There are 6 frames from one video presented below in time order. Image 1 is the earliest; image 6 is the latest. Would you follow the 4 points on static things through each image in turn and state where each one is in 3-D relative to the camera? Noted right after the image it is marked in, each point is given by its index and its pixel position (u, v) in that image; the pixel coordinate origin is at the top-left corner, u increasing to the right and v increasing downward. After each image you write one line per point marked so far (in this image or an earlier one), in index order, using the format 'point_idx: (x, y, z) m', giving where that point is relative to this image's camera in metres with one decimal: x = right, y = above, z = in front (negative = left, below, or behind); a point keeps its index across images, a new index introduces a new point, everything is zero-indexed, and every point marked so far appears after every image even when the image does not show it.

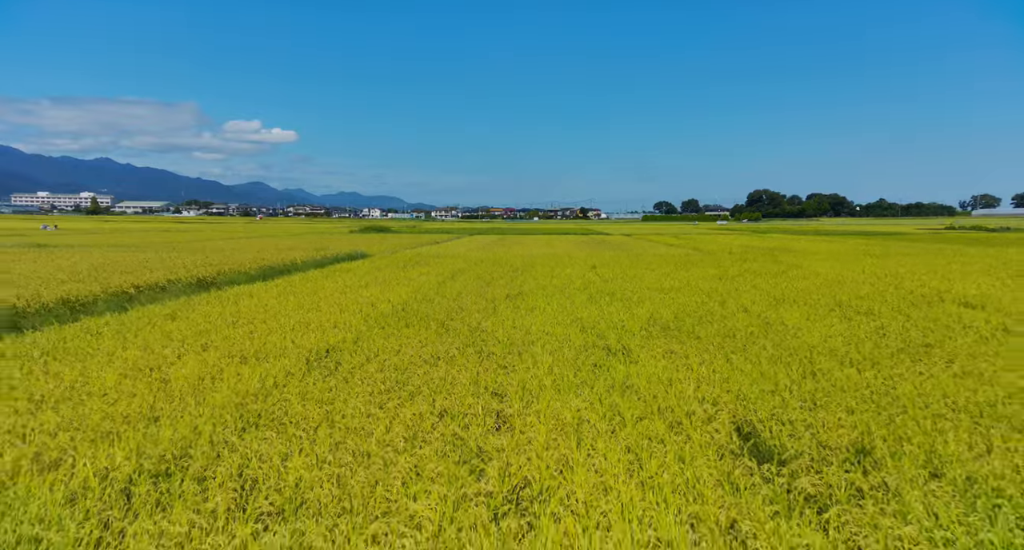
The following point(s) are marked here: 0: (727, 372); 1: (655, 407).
0: (+1.8, -0.8, +4.8) m
1: (+1.0, -0.9, +3.9) m
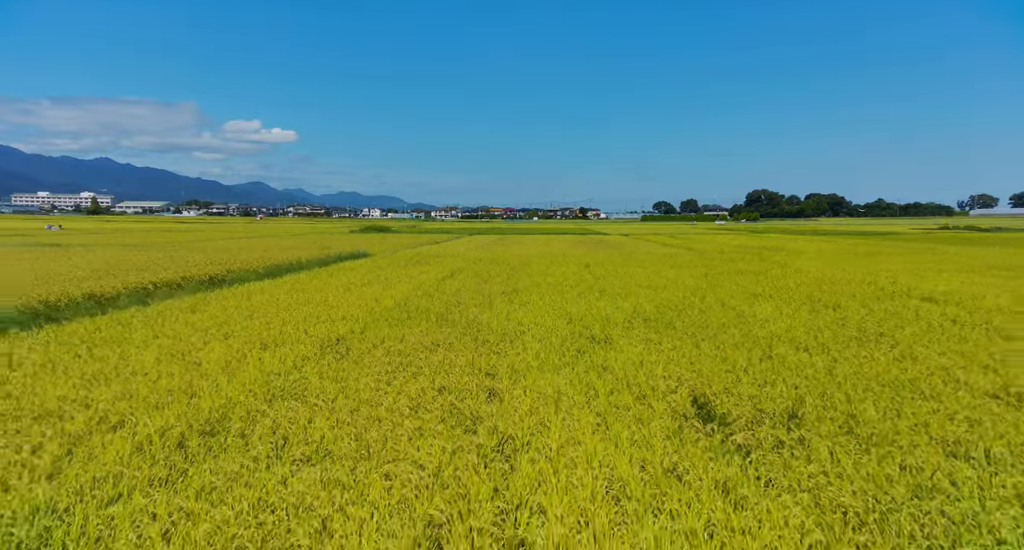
0: (+1.8, -0.8, +5.4) m
1: (+0.9, -0.9, +4.6) m
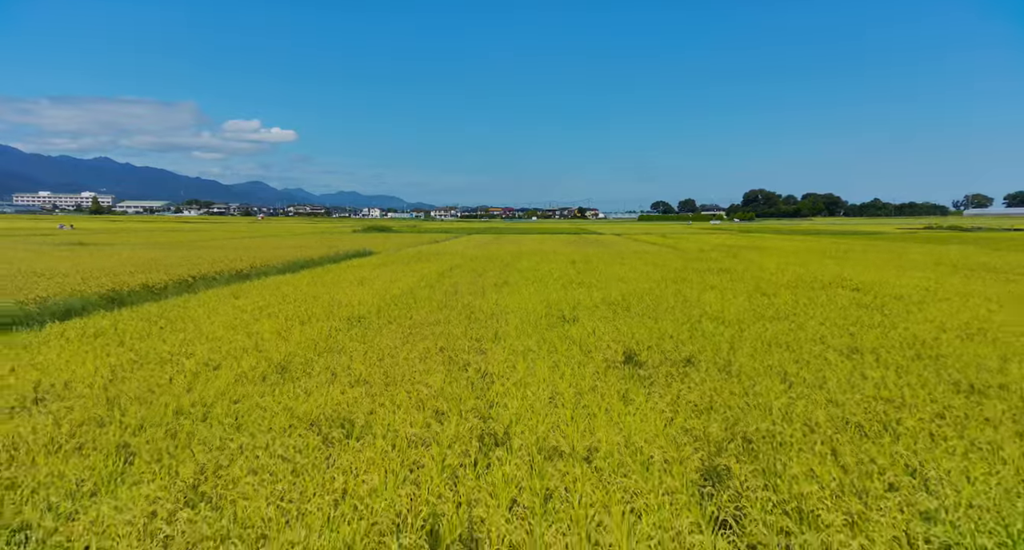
0: (+1.6, -0.6, +7.0) m
1: (+0.7, -0.8, +6.2) m
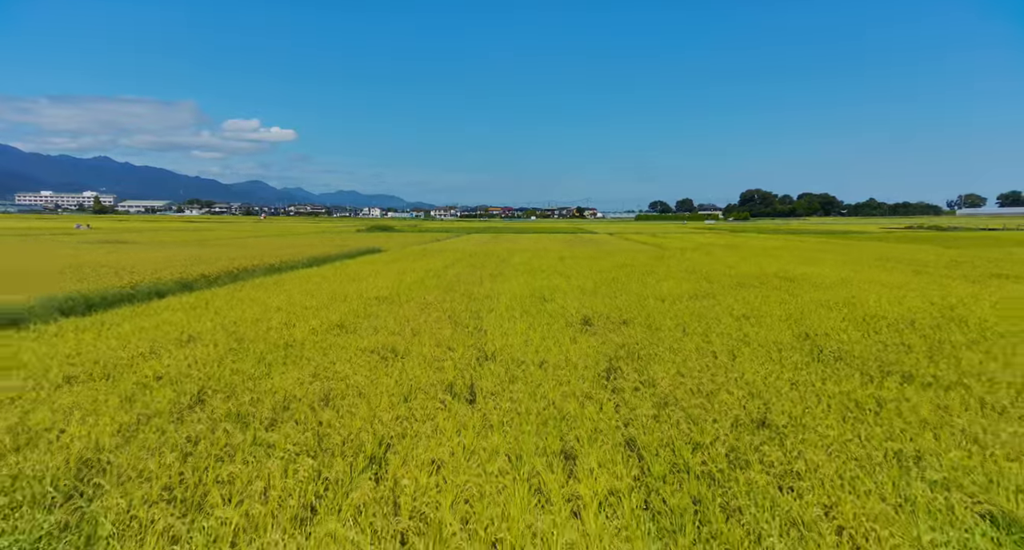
0: (+1.4, -0.5, +9.2) m
1: (+0.6, -0.6, +8.4) m
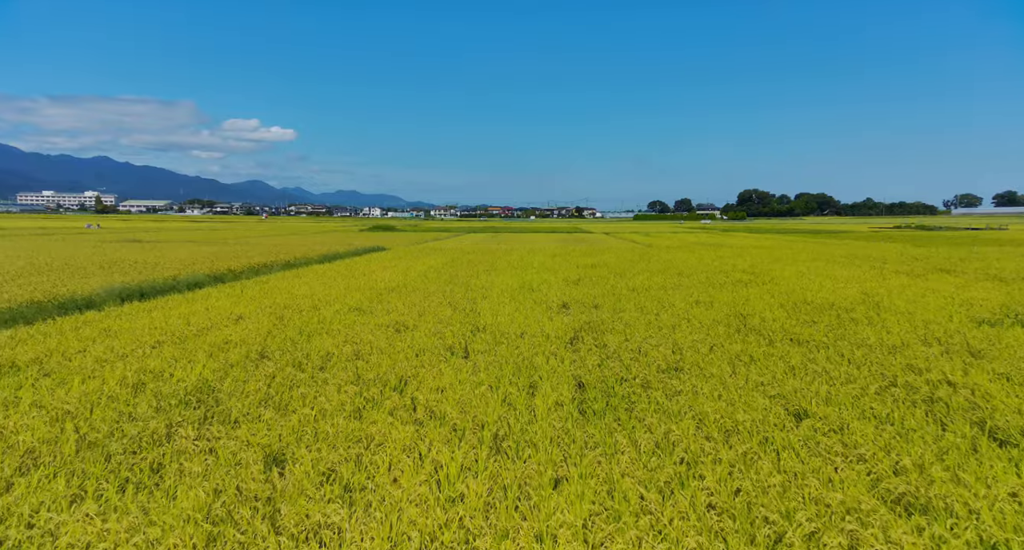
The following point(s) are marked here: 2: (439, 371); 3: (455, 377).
0: (+1.2, -0.3, +10.7) m
1: (+0.4, -0.4, +9.9) m
2: (-0.7, -0.9, +5.2) m
3: (-0.5, -0.9, +5.0) m
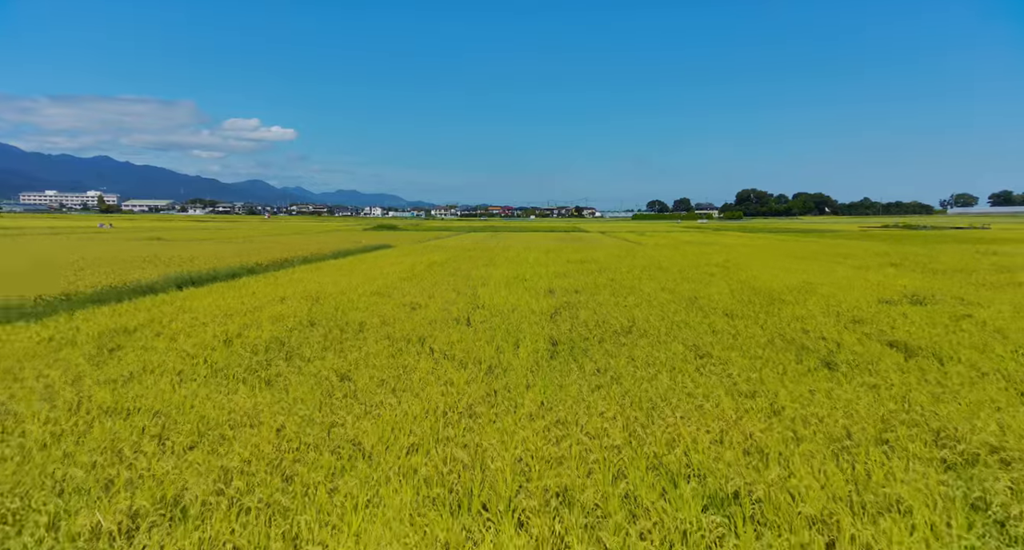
0: (+1.1, -0.2, +12.4) m
1: (+0.3, -0.3, +11.6) m
2: (-0.8, -0.7, +7.0) m
3: (-0.6, -0.7, +6.7) m
